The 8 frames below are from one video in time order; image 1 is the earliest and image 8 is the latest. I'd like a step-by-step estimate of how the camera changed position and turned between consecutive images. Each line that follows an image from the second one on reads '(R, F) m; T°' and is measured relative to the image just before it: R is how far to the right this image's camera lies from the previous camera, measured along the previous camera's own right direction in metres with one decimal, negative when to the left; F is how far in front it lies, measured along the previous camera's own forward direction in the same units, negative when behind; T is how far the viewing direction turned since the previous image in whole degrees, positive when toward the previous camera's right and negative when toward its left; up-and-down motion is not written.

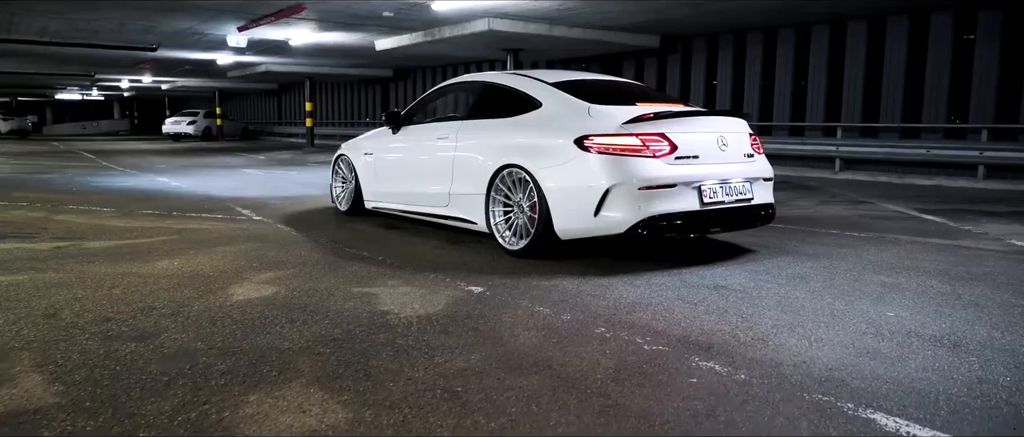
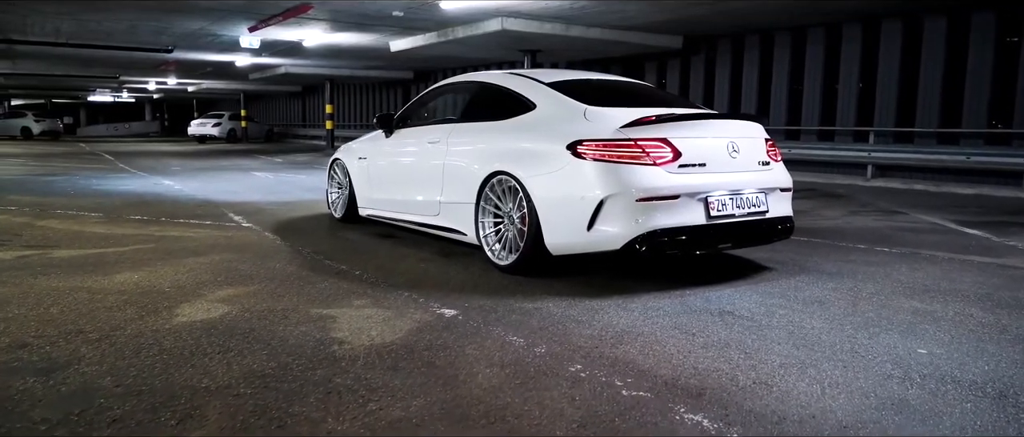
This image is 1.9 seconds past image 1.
(+0.3, +0.6) m; -2°
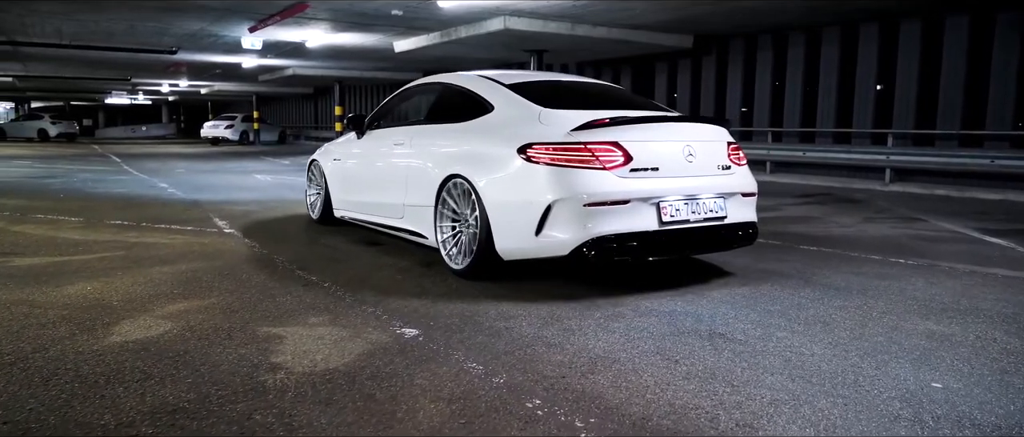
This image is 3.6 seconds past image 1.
(+0.3, +0.4) m; -1°
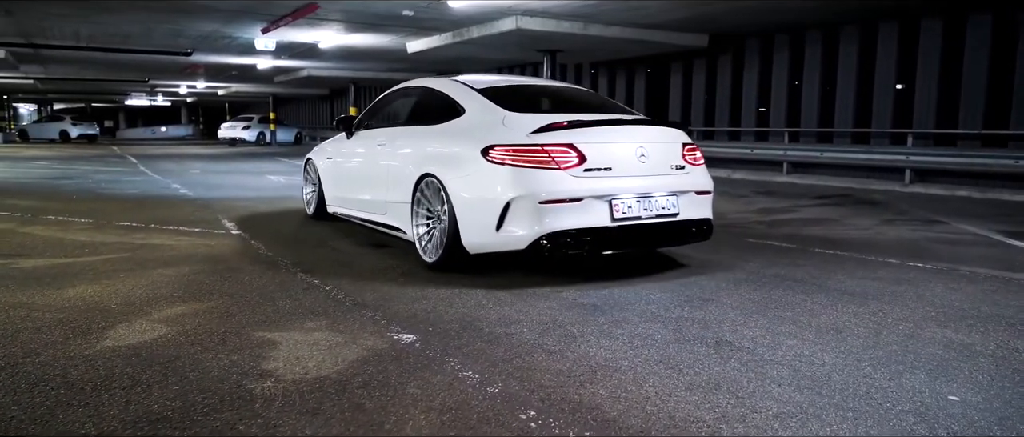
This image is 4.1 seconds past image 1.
(+0.1, +0.1) m; -1°
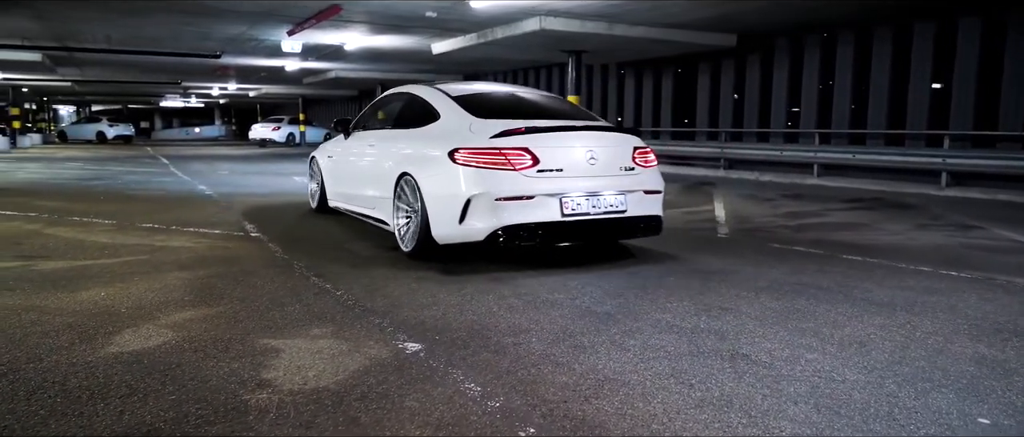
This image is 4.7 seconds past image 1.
(+0.1, +0.1) m; -2°
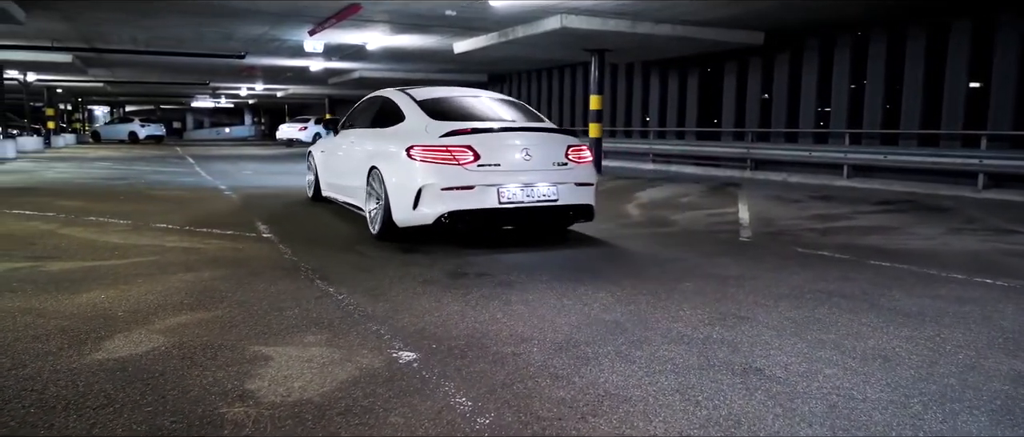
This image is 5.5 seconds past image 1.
(+0.1, +0.2) m; -2°
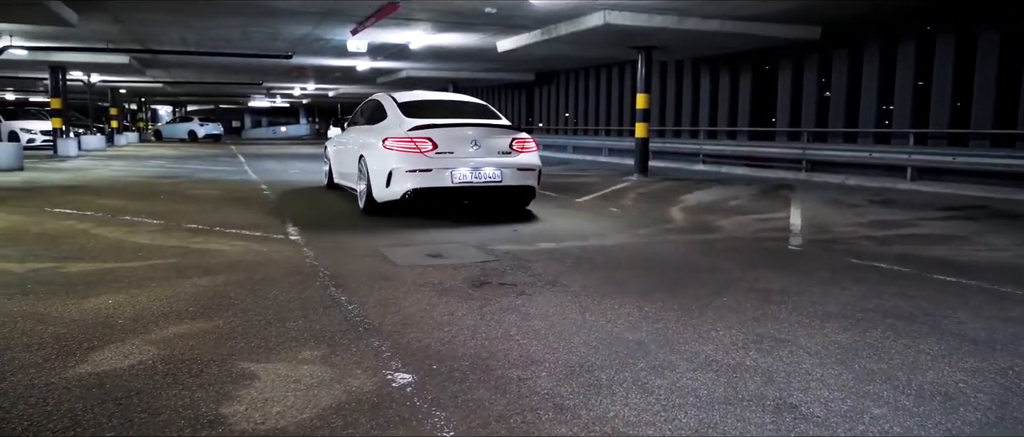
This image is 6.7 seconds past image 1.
(+0.2, +0.4) m; -4°
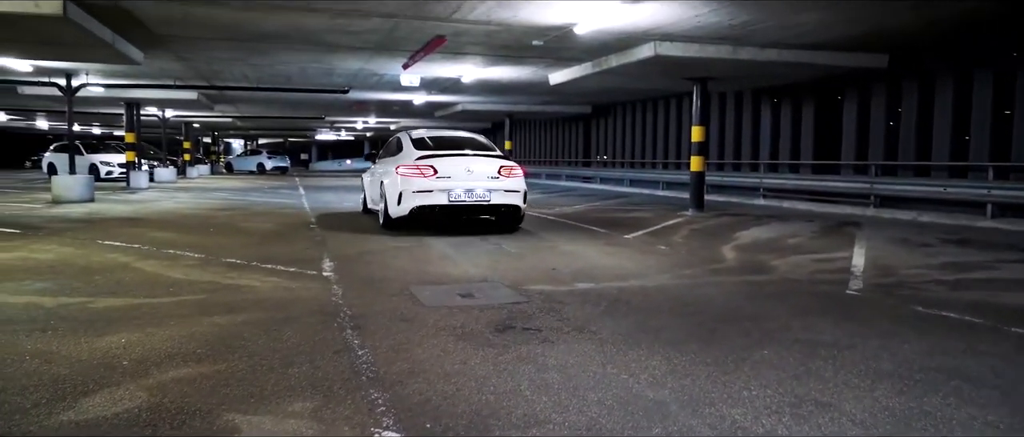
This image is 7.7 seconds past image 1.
(+0.3, +0.3) m; -5°
